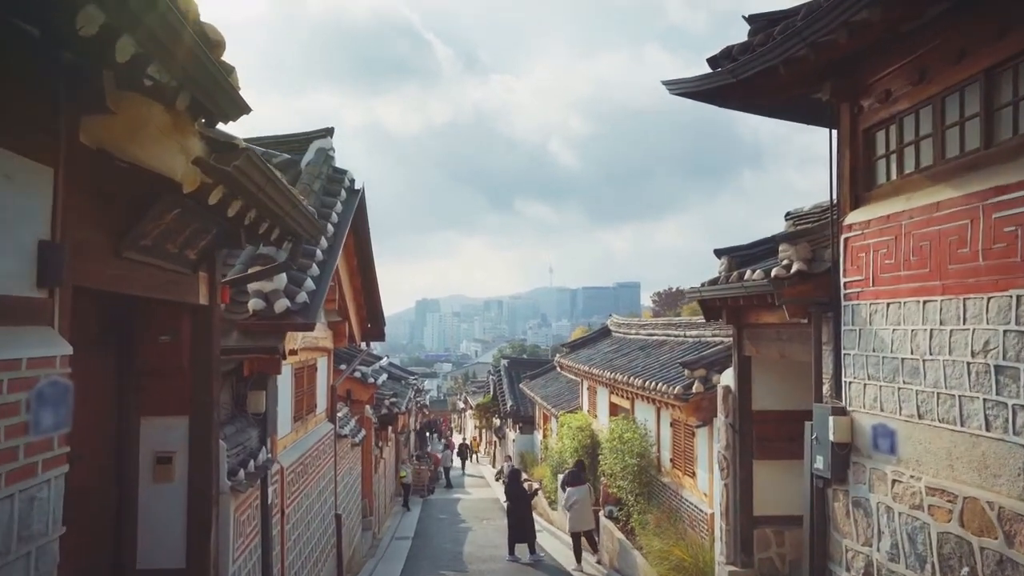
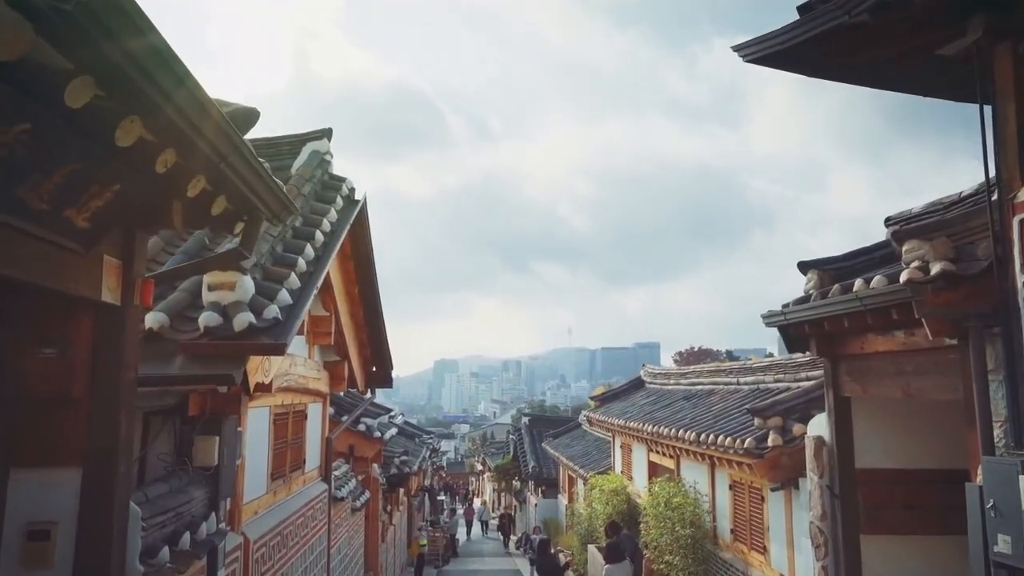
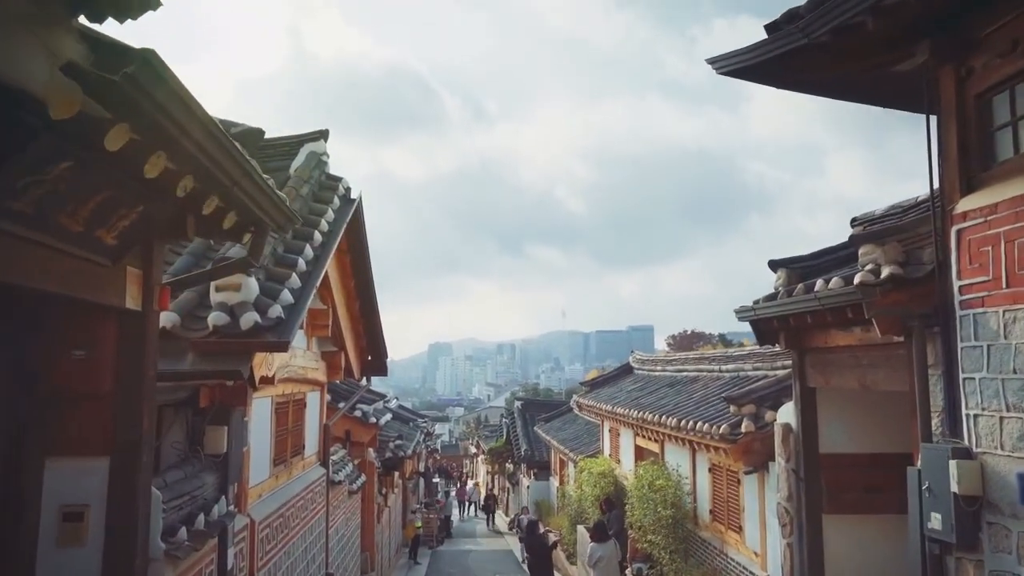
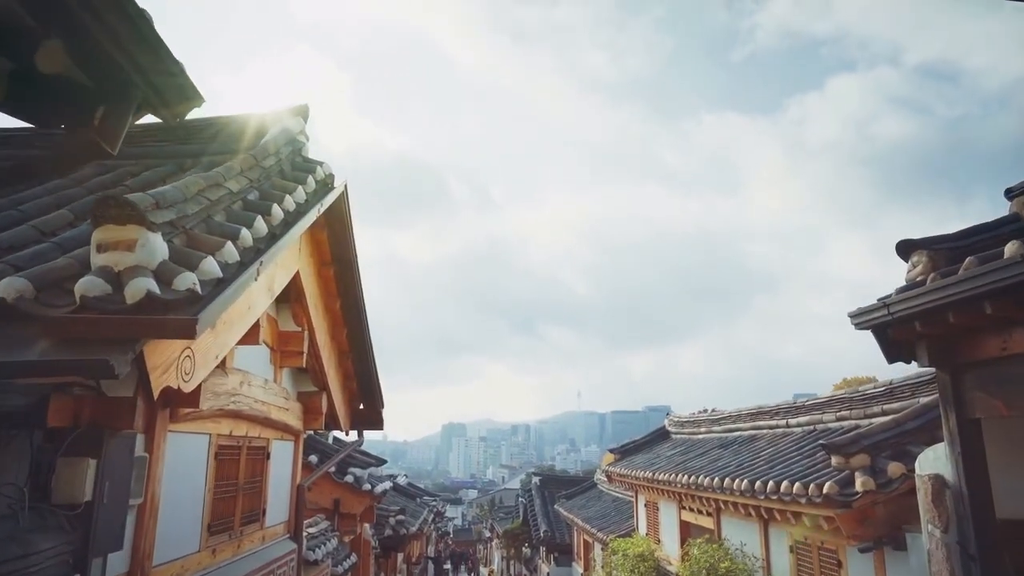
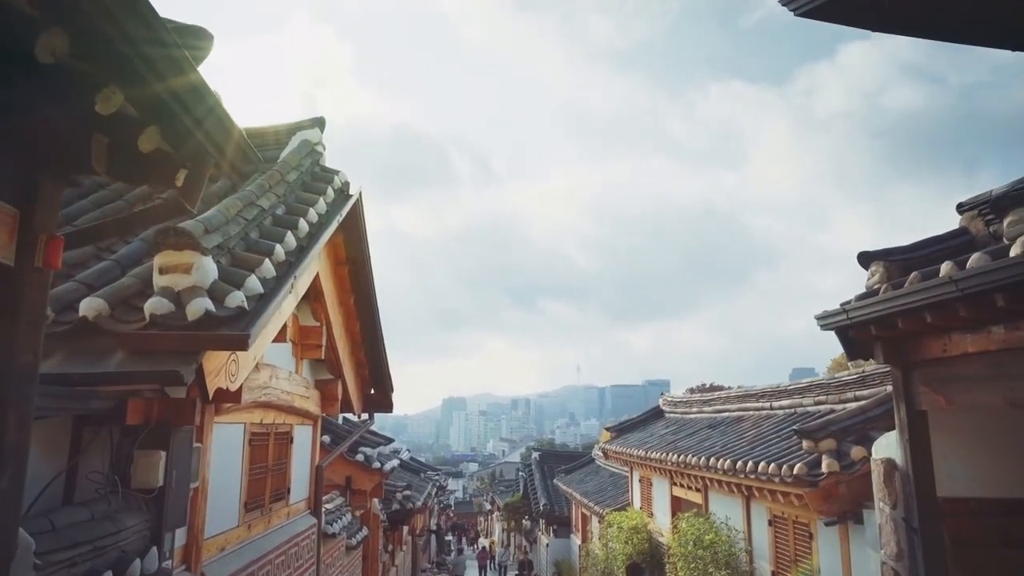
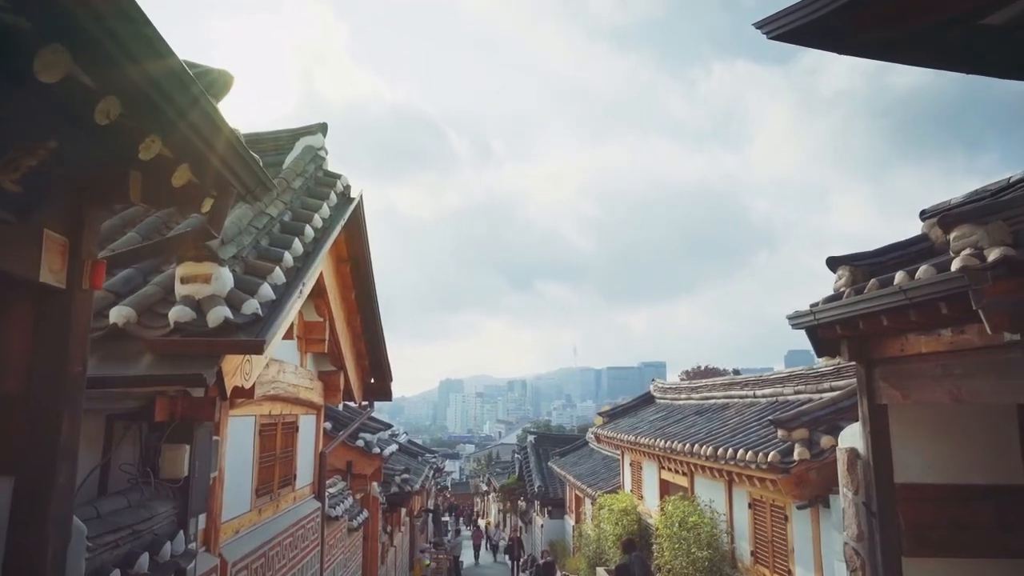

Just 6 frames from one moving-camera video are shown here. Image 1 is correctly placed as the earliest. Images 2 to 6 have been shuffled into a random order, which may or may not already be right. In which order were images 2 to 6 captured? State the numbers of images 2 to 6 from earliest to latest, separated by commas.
3, 2, 6, 5, 4
